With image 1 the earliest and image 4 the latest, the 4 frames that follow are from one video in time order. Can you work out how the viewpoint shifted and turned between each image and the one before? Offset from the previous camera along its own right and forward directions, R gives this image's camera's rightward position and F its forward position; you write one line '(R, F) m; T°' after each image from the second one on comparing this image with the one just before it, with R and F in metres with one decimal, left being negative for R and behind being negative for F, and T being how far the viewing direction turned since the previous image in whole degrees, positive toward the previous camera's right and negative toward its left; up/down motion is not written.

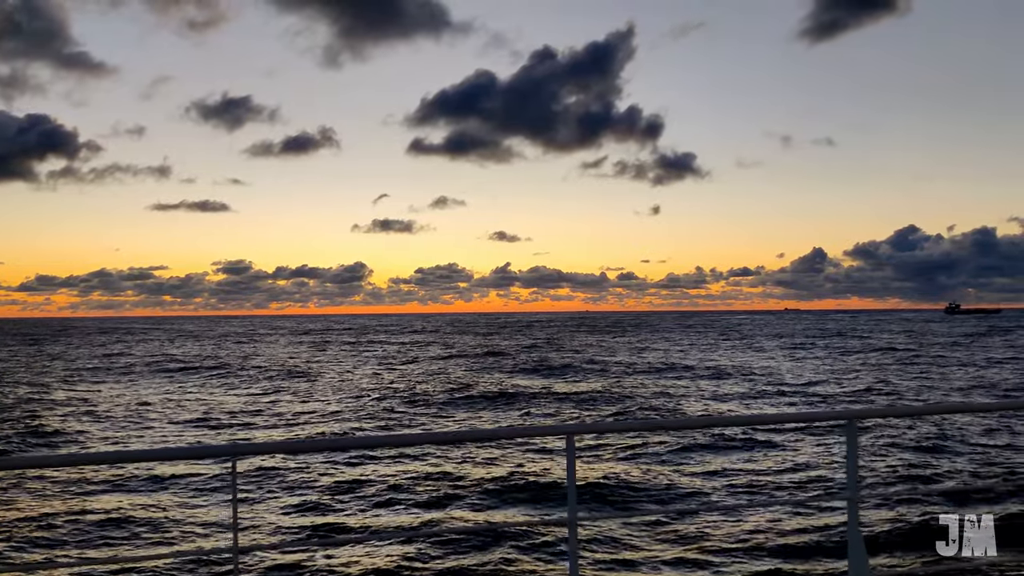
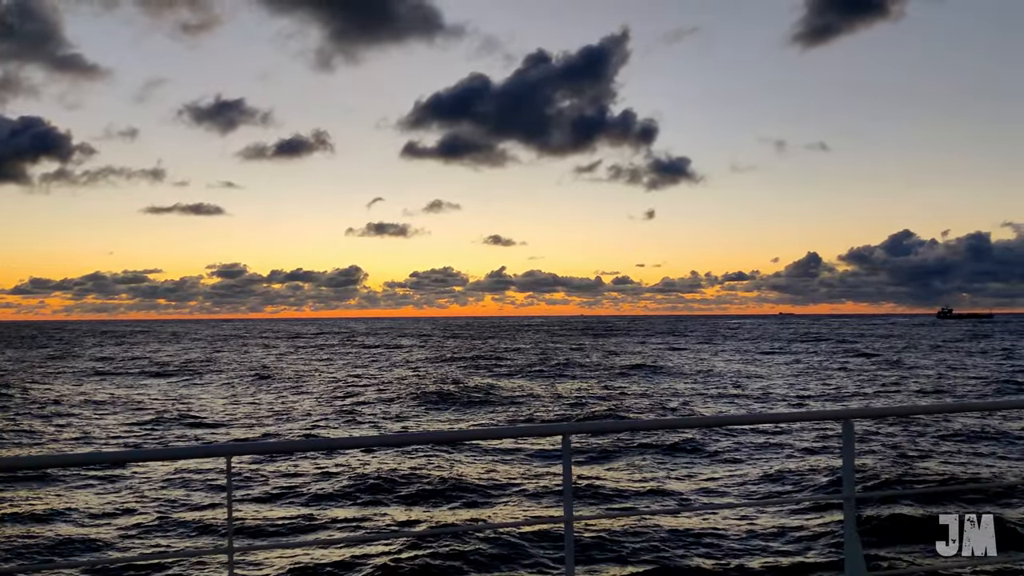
(-2.6, -0.9) m; 0°
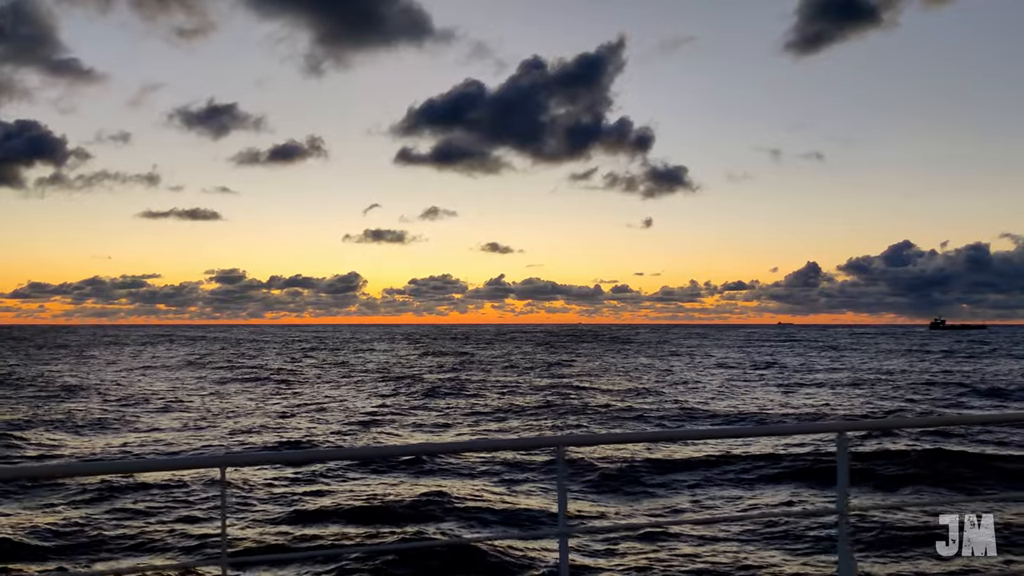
(+2.0, +1.1) m; 0°
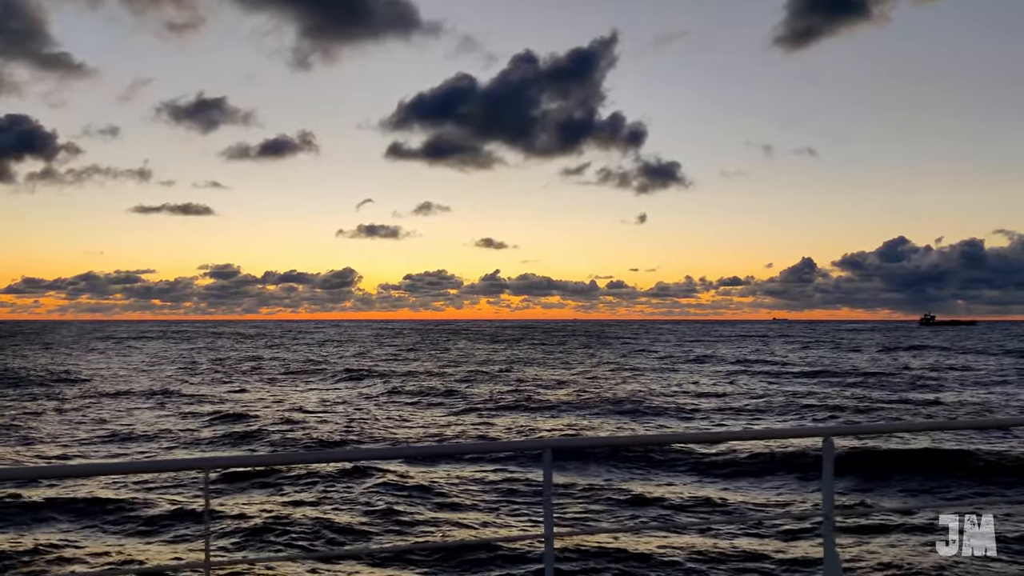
(+1.4, +0.6) m; 0°
